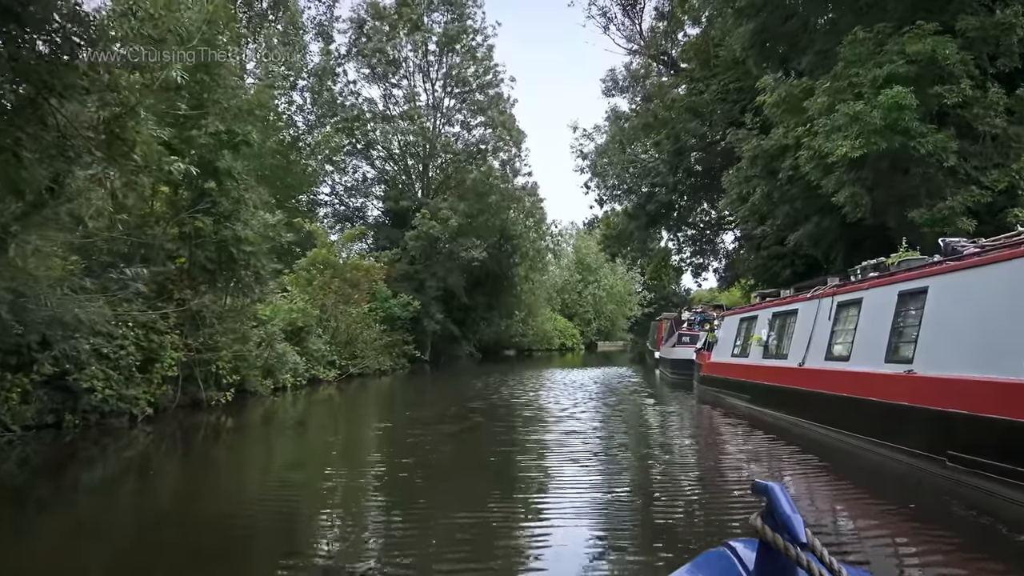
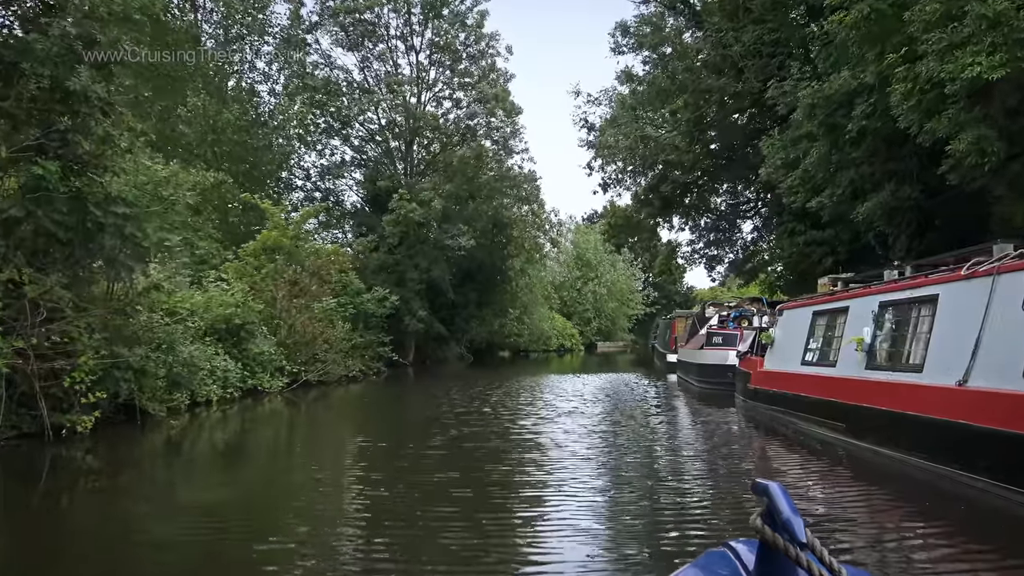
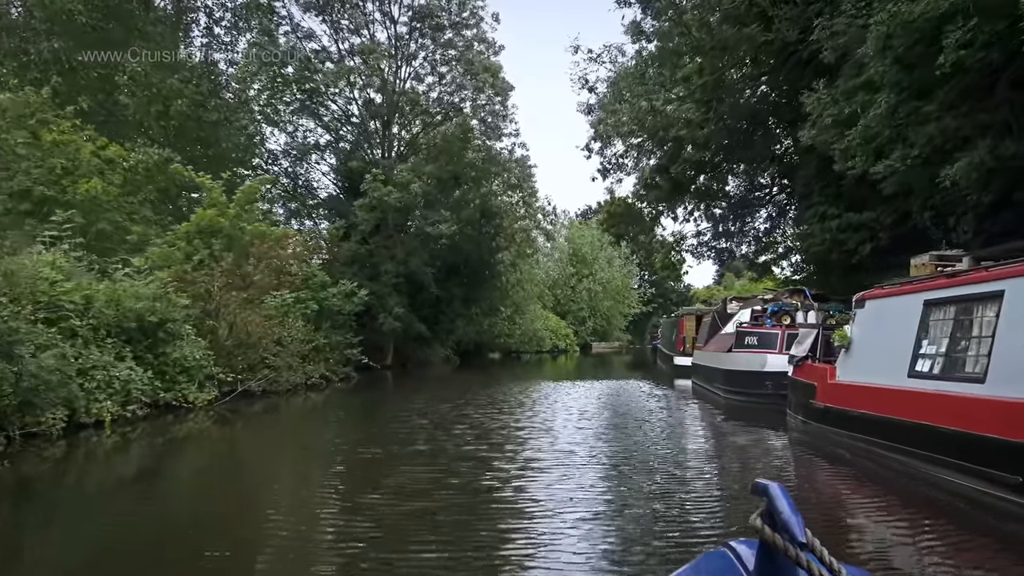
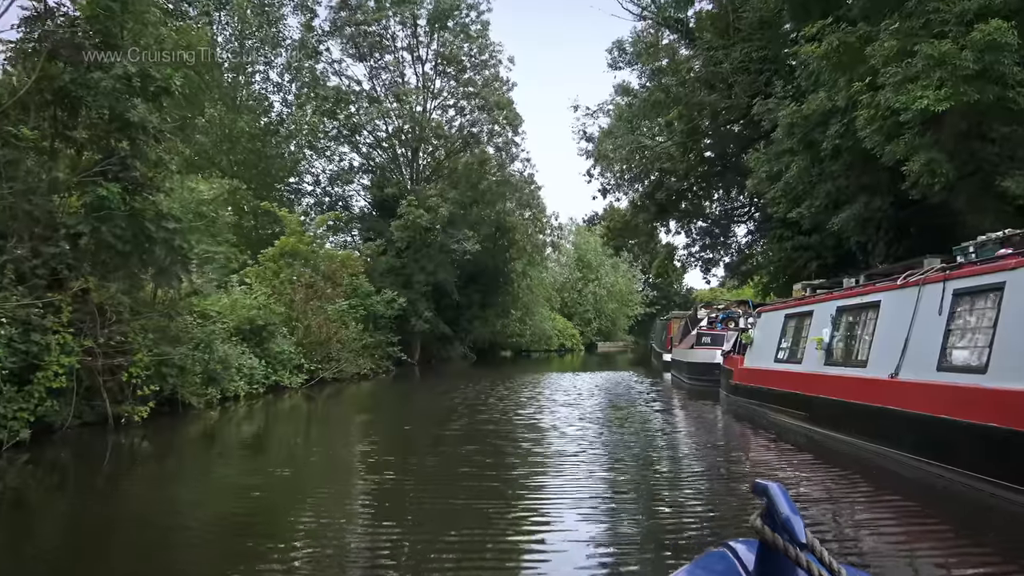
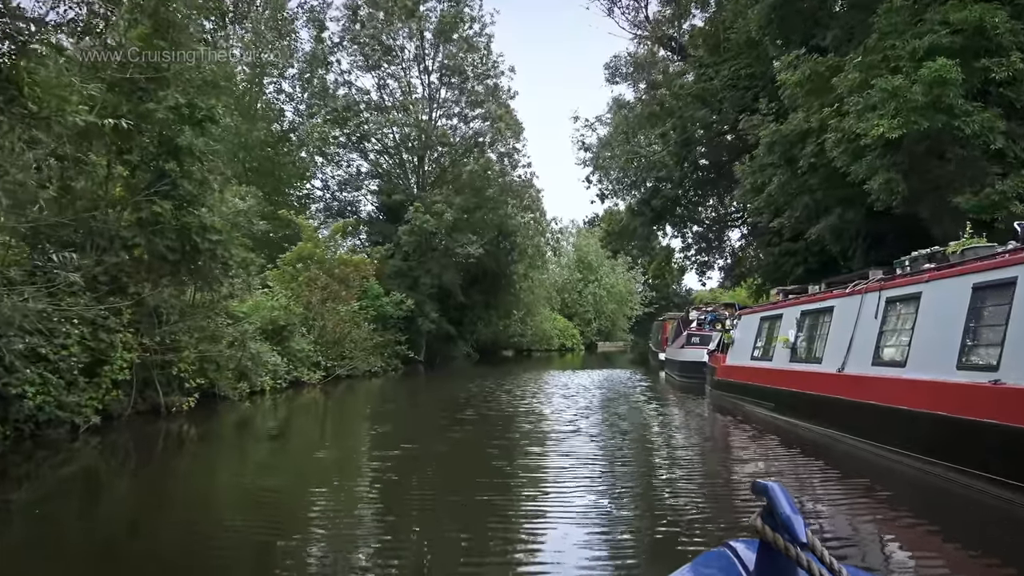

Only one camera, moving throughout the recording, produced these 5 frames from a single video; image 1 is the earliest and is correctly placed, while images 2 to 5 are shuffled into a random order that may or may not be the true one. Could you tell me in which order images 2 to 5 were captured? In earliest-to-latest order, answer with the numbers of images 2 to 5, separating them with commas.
5, 4, 2, 3
